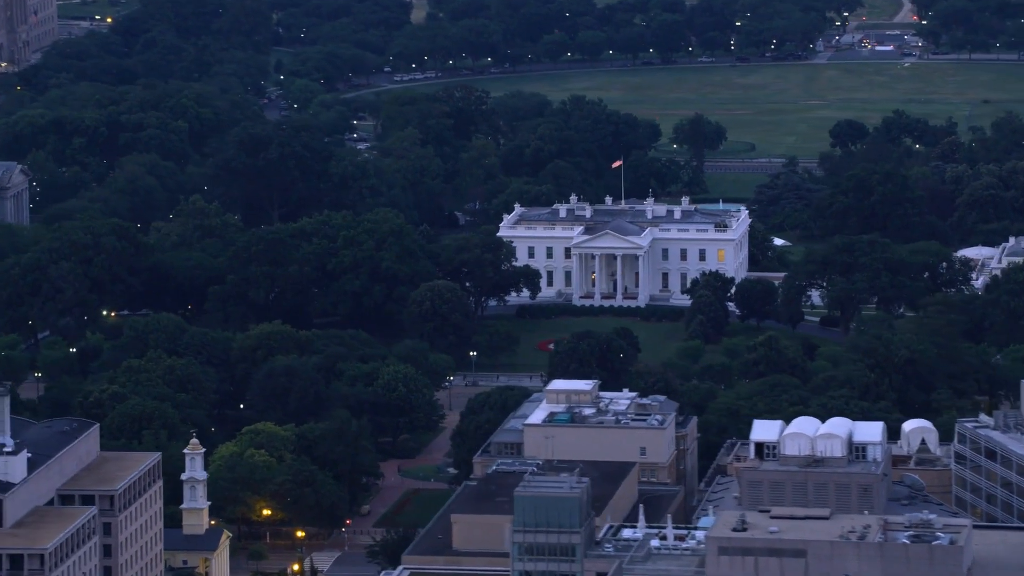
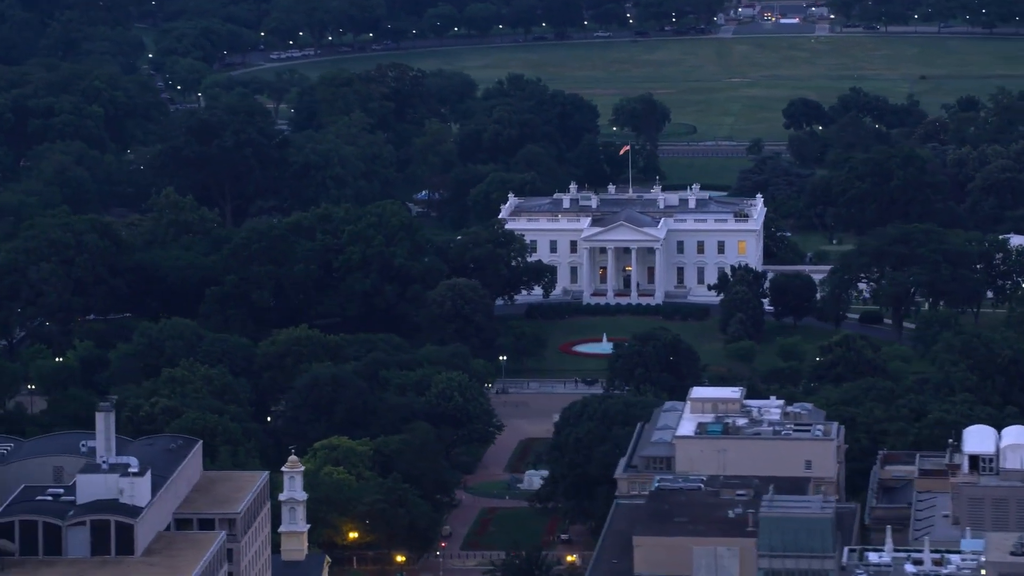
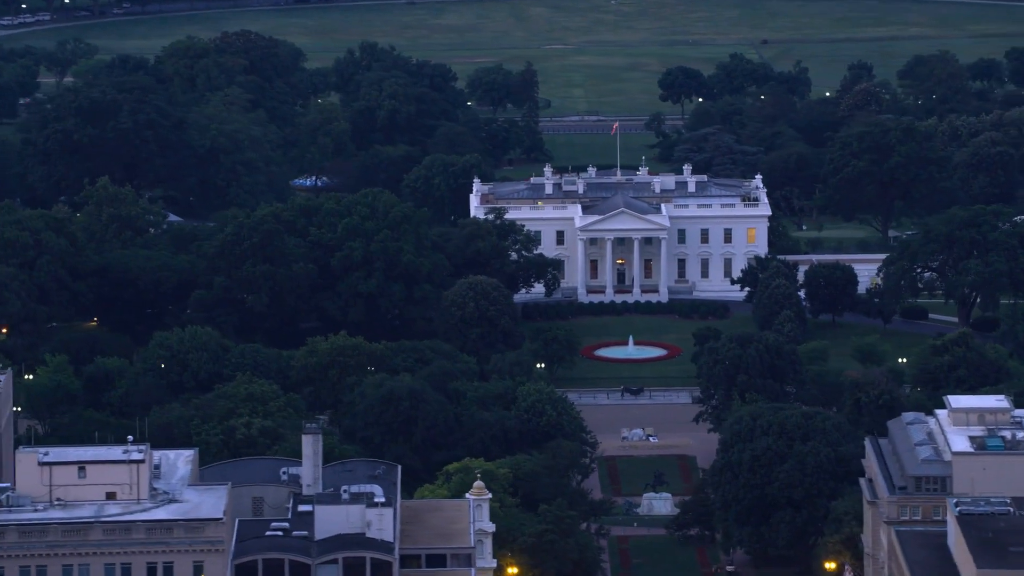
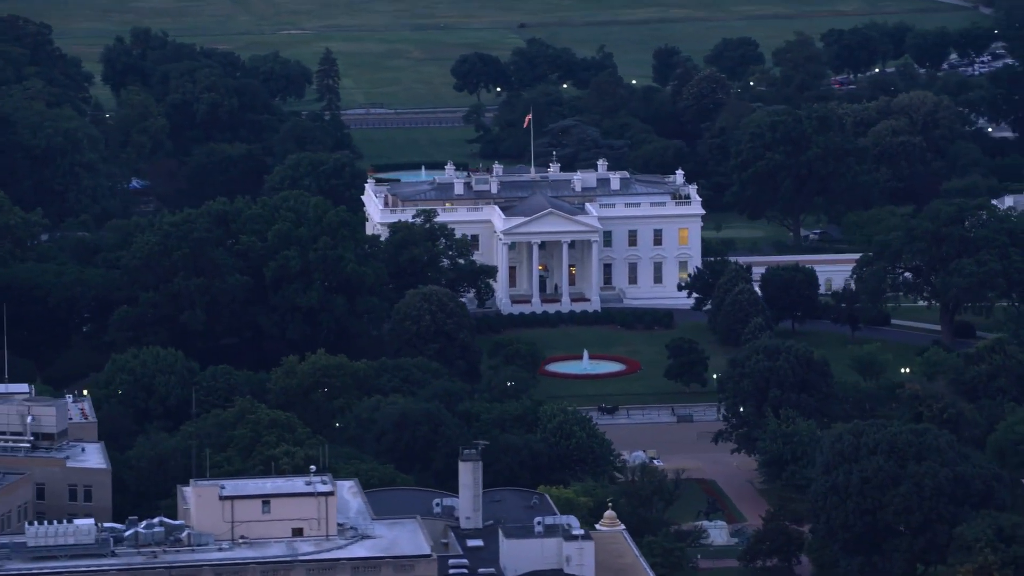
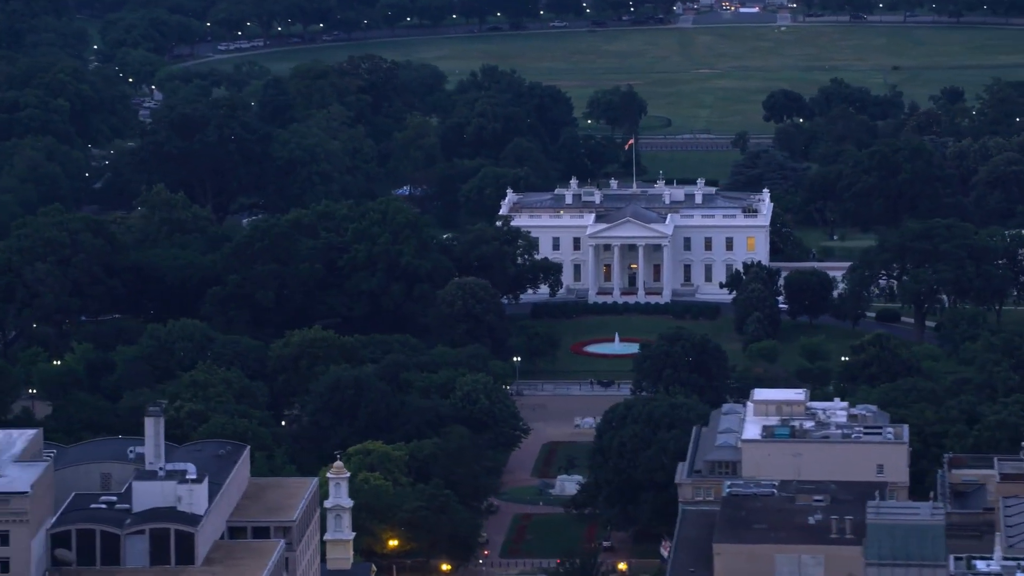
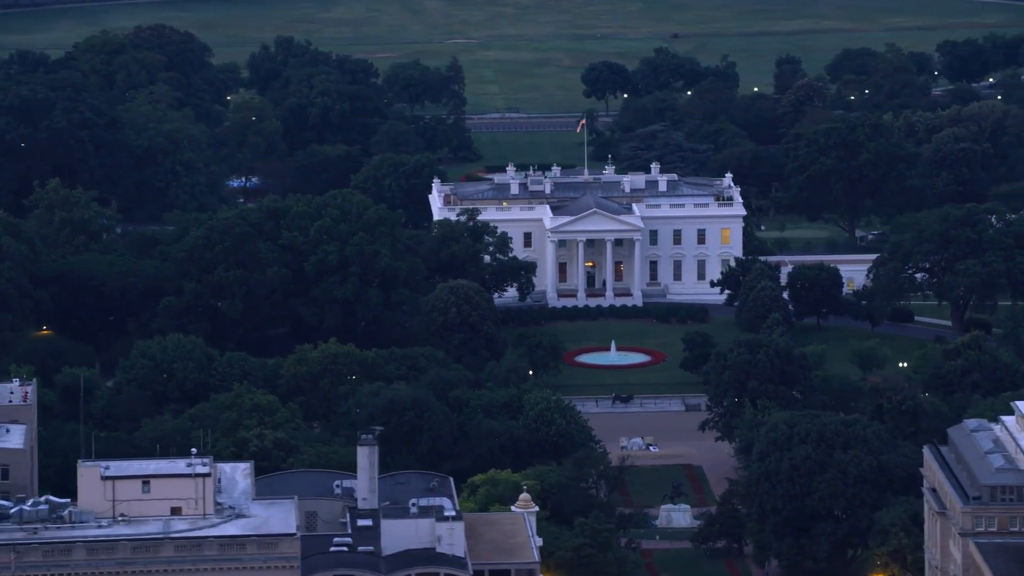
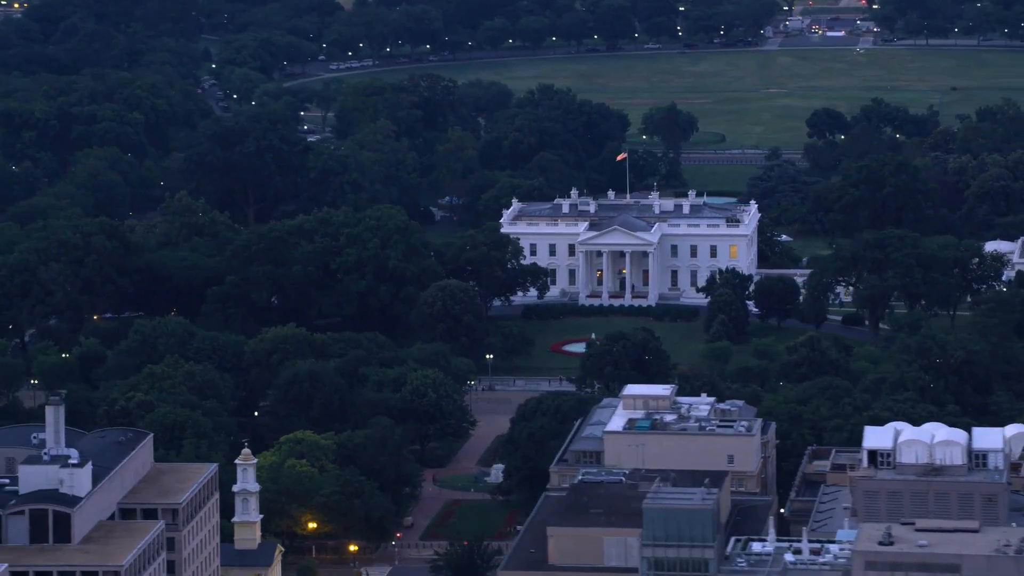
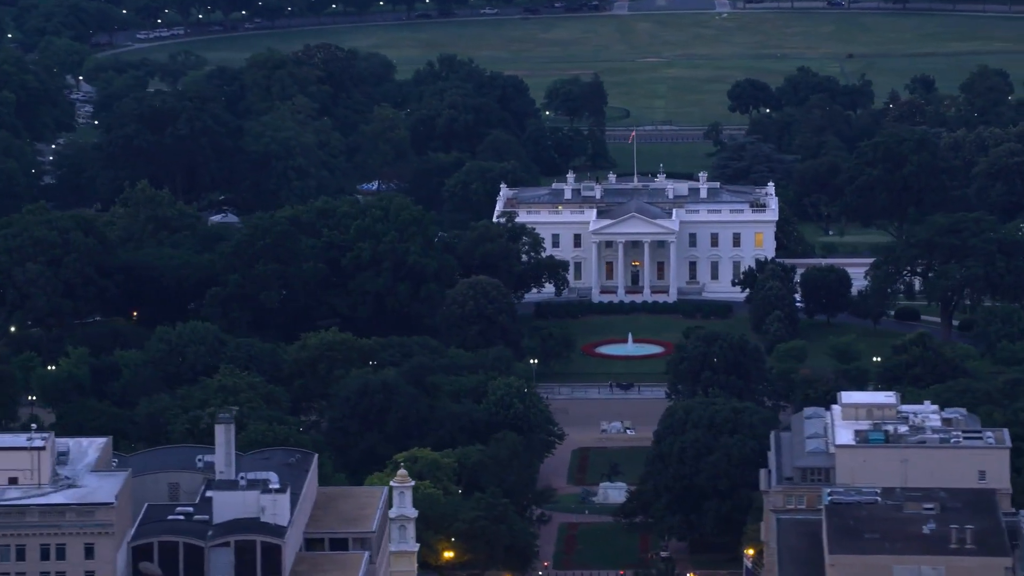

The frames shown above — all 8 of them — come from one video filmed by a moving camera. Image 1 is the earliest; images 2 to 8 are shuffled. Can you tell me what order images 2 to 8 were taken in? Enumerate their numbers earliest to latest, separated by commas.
7, 2, 5, 8, 3, 6, 4
